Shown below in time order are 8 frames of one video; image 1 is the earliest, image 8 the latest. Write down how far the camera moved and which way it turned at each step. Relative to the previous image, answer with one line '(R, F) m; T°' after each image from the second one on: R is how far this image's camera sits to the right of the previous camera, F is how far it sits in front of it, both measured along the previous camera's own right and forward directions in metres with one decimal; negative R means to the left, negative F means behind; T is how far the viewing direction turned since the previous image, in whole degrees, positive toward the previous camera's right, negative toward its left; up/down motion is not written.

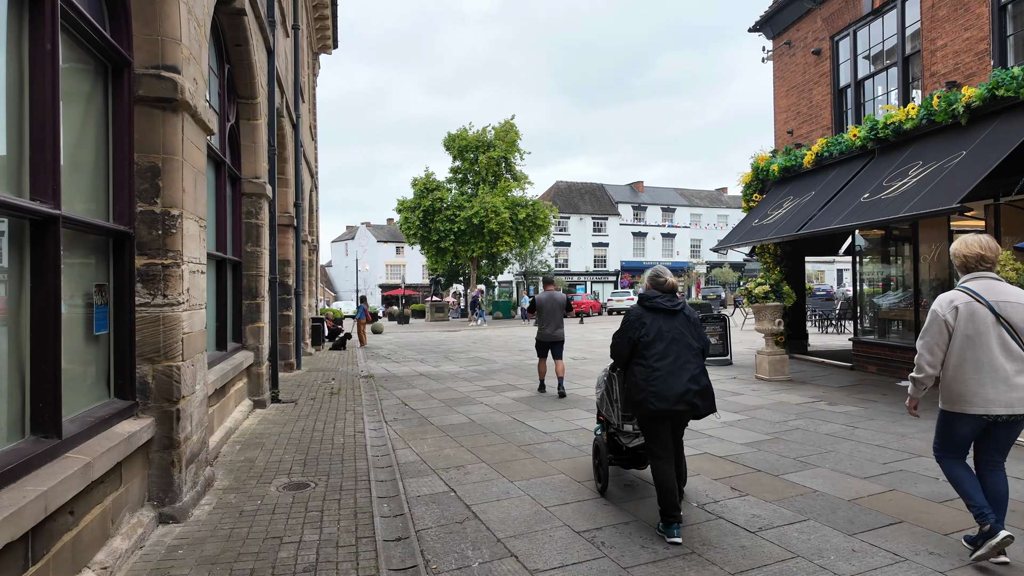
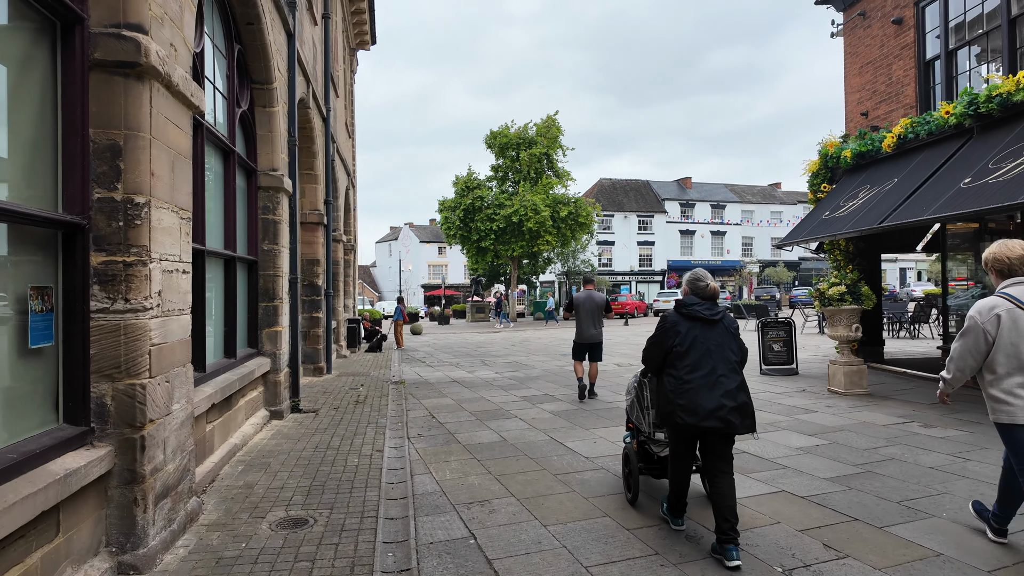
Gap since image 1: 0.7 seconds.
(+0.1, +0.8) m; -4°
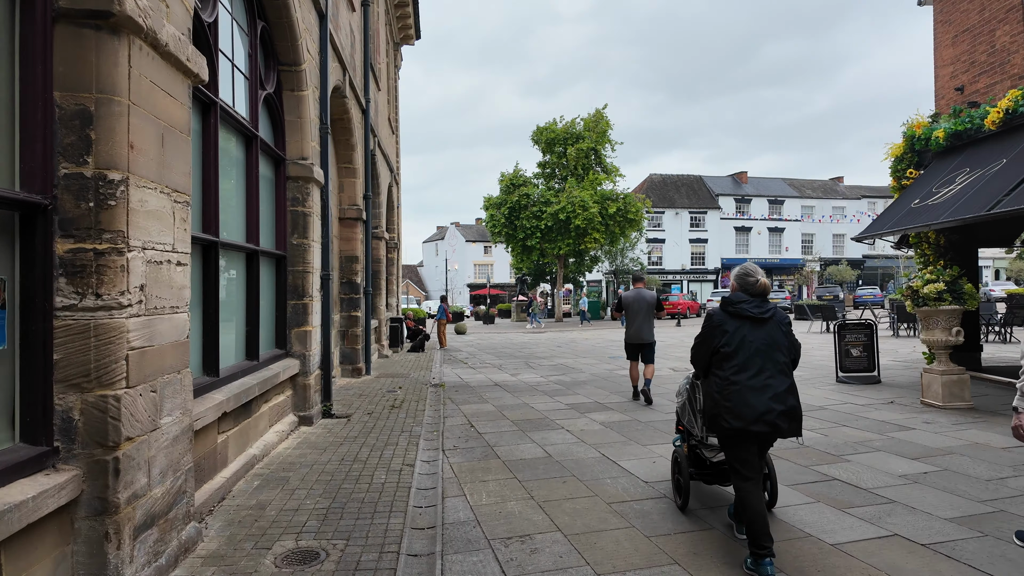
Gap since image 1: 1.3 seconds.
(0.0, +0.7) m; -5°
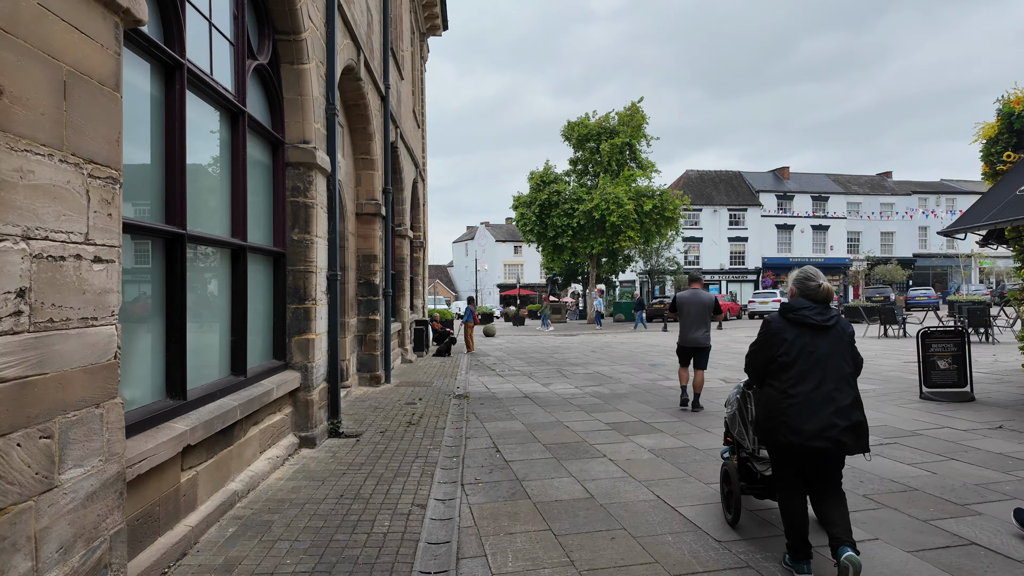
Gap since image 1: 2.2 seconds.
(0.0, +1.0) m; -3°
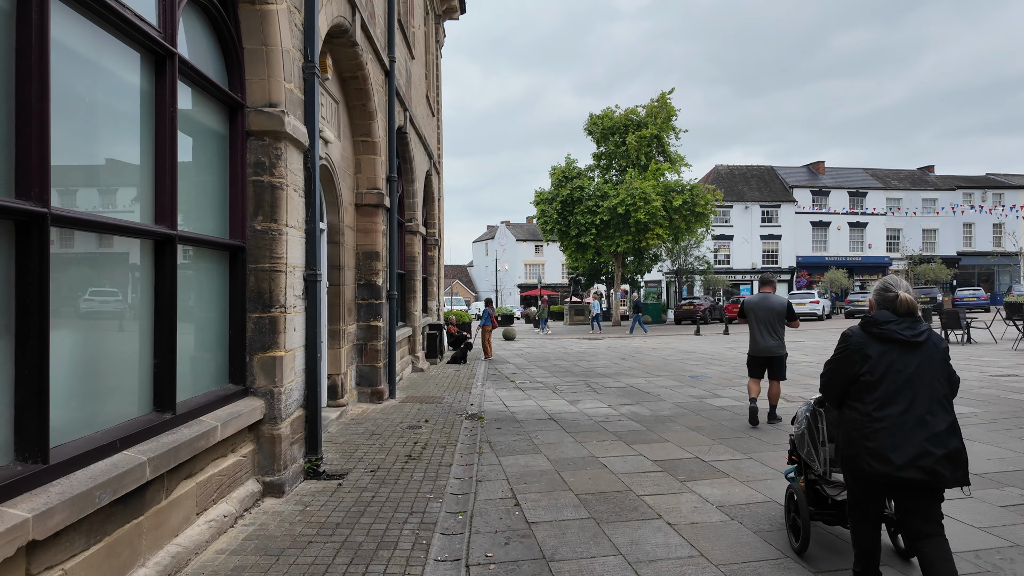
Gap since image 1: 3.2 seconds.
(0.0, +1.4) m; -2°
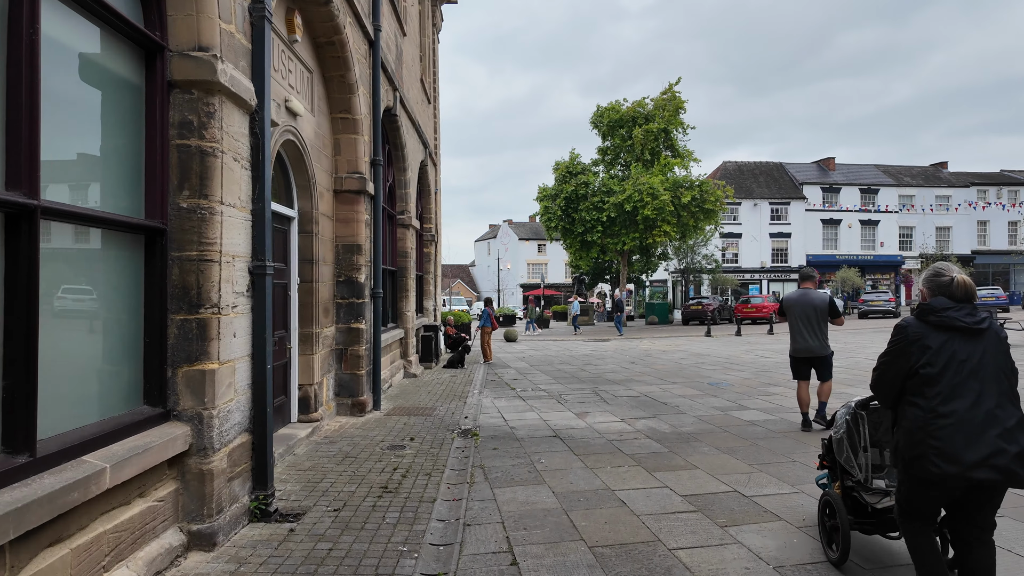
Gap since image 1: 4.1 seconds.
(0.0, +1.0) m; 0°
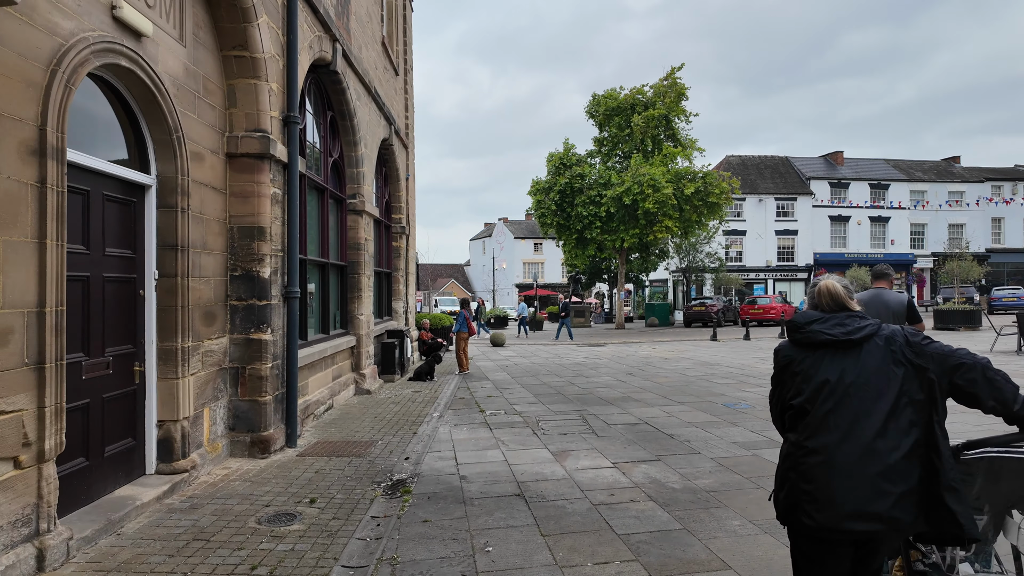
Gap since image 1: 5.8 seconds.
(+0.4, +1.9) m; 0°
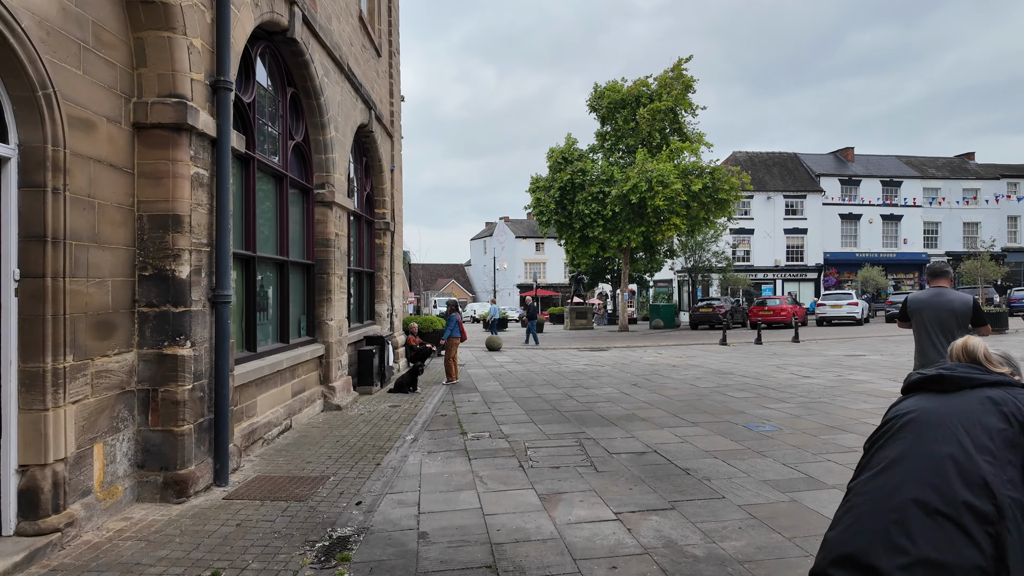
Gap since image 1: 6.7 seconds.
(+0.2, +1.1) m; 0°
